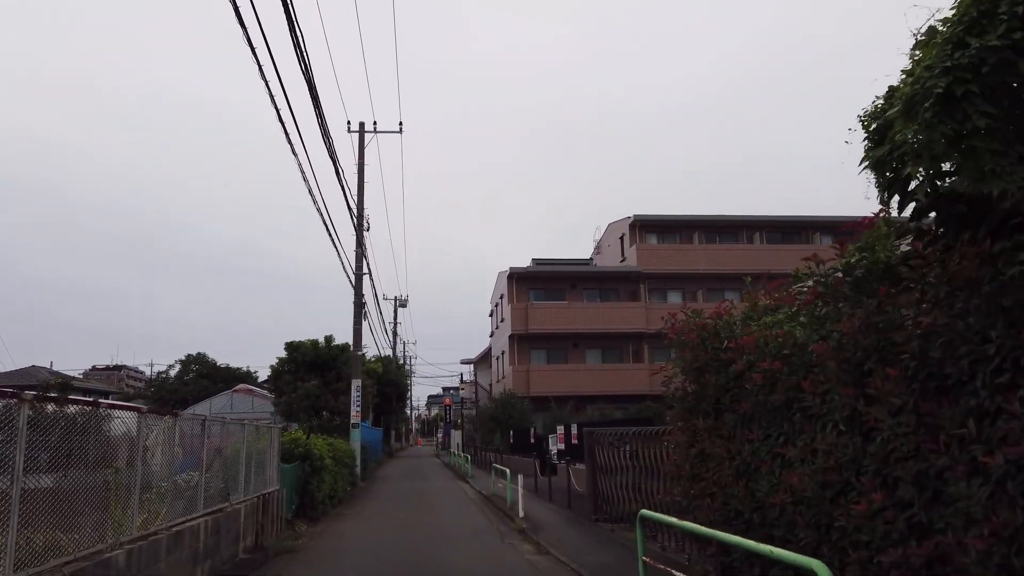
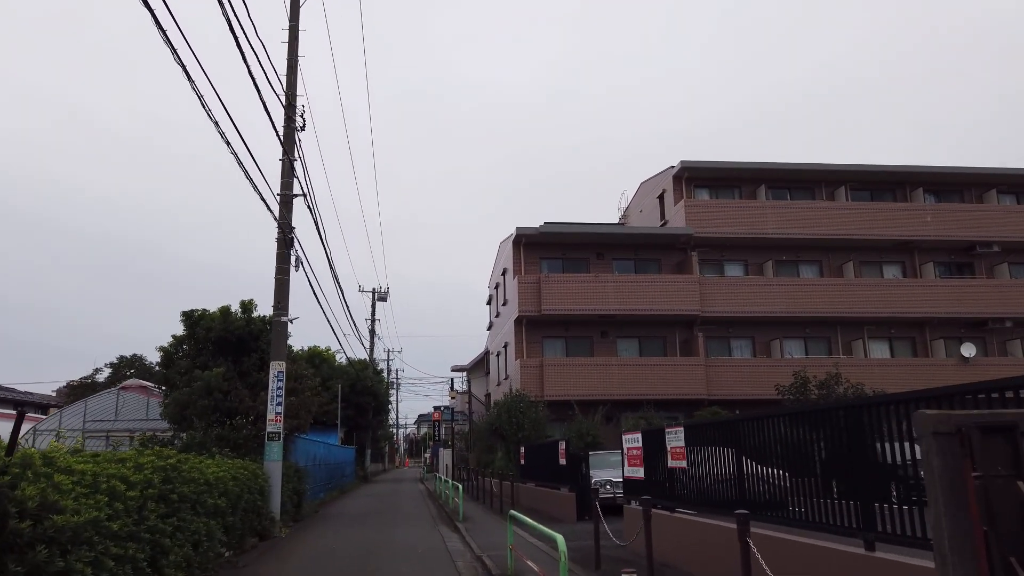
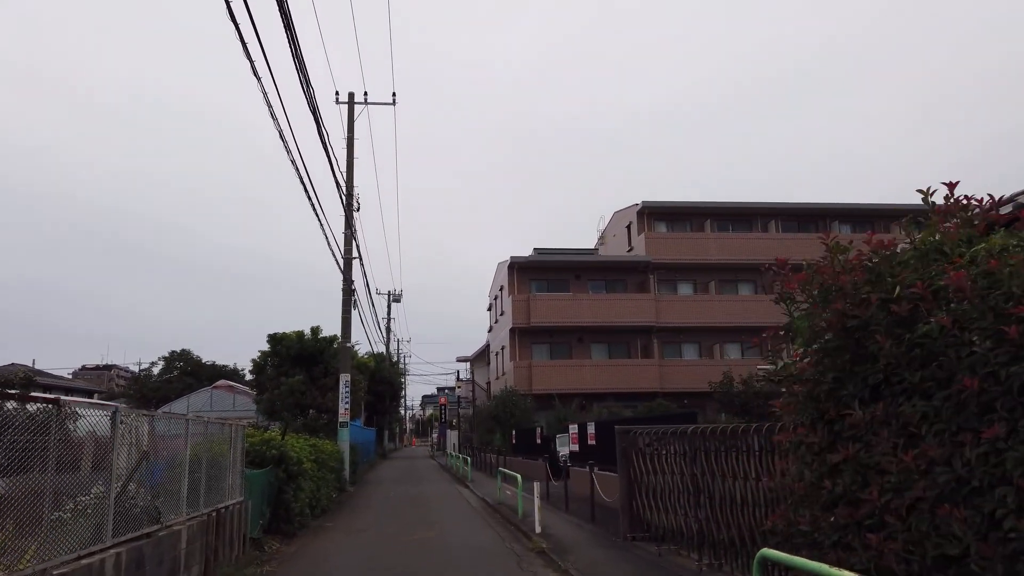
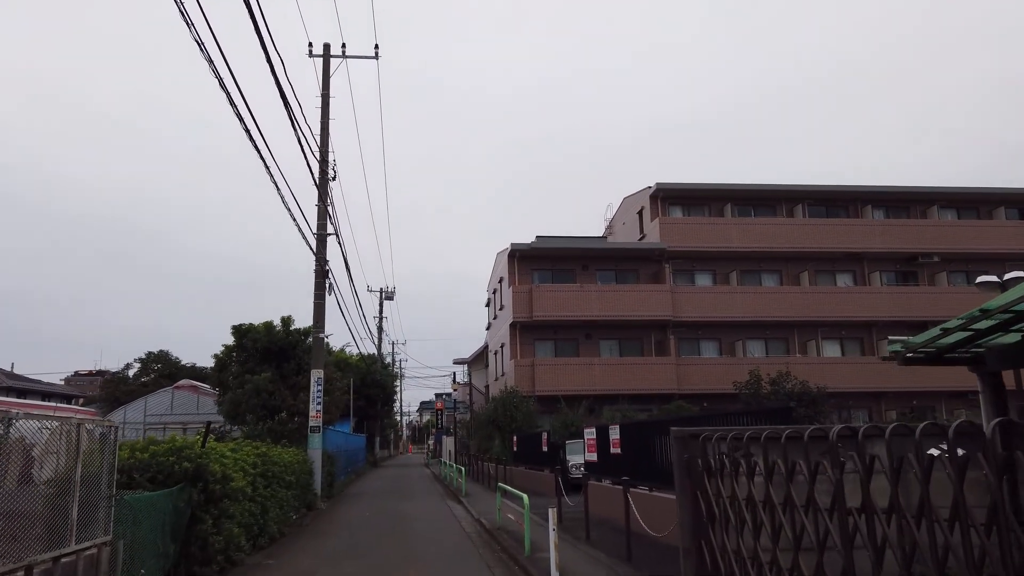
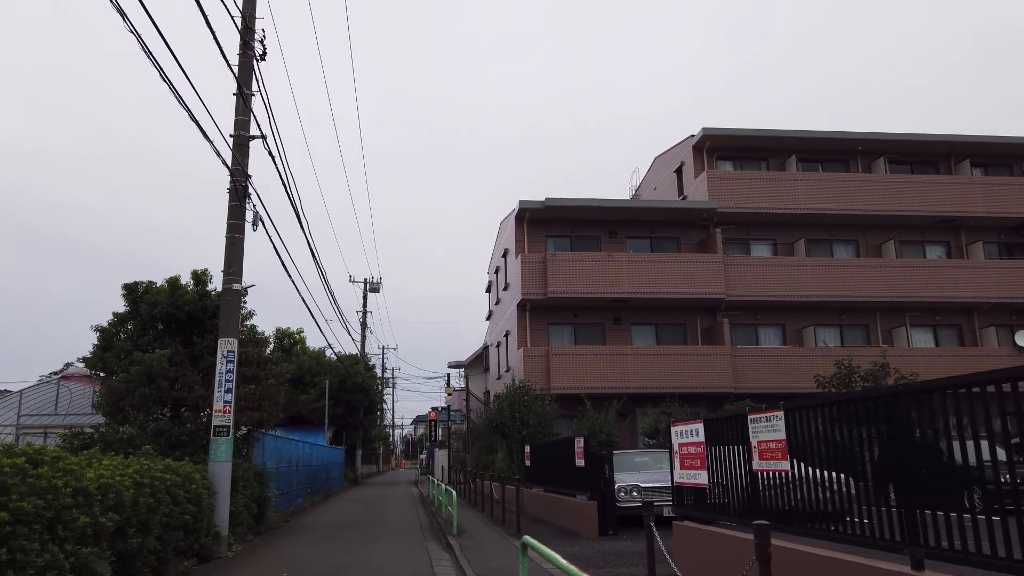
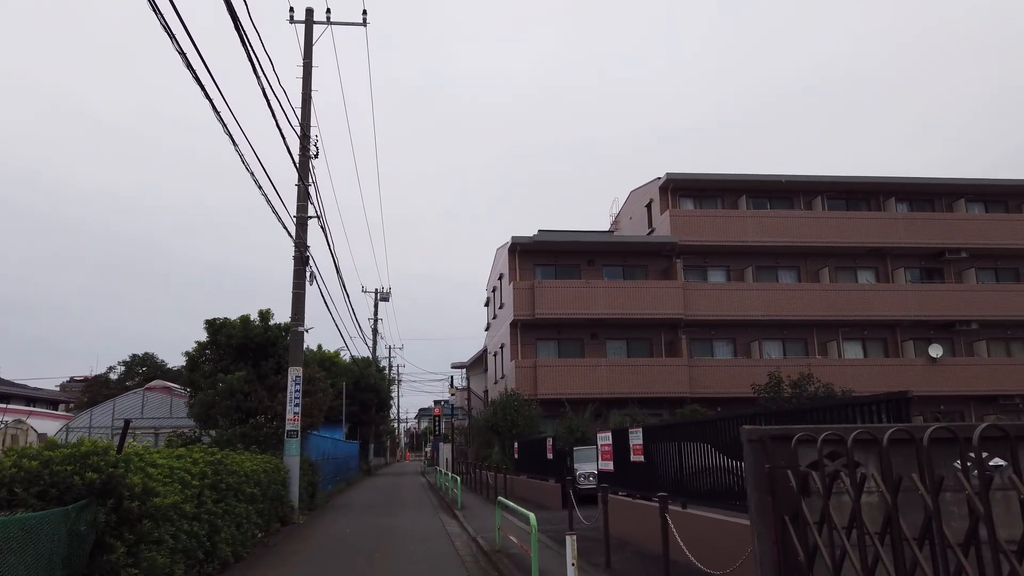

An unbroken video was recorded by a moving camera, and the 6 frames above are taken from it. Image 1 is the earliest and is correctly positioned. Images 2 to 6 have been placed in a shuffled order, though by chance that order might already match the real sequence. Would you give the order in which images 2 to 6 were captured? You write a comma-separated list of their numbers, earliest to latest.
3, 4, 6, 2, 5
